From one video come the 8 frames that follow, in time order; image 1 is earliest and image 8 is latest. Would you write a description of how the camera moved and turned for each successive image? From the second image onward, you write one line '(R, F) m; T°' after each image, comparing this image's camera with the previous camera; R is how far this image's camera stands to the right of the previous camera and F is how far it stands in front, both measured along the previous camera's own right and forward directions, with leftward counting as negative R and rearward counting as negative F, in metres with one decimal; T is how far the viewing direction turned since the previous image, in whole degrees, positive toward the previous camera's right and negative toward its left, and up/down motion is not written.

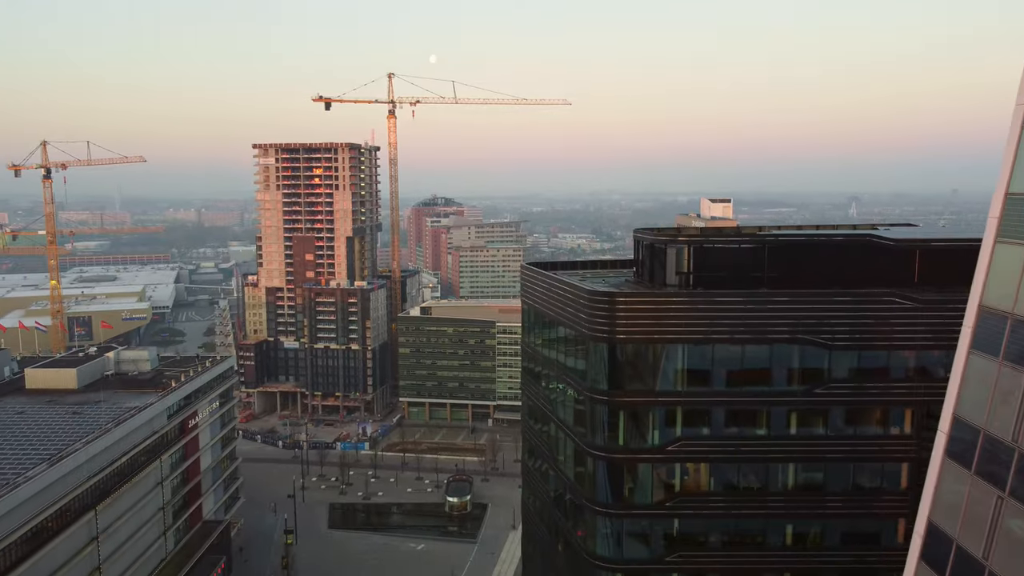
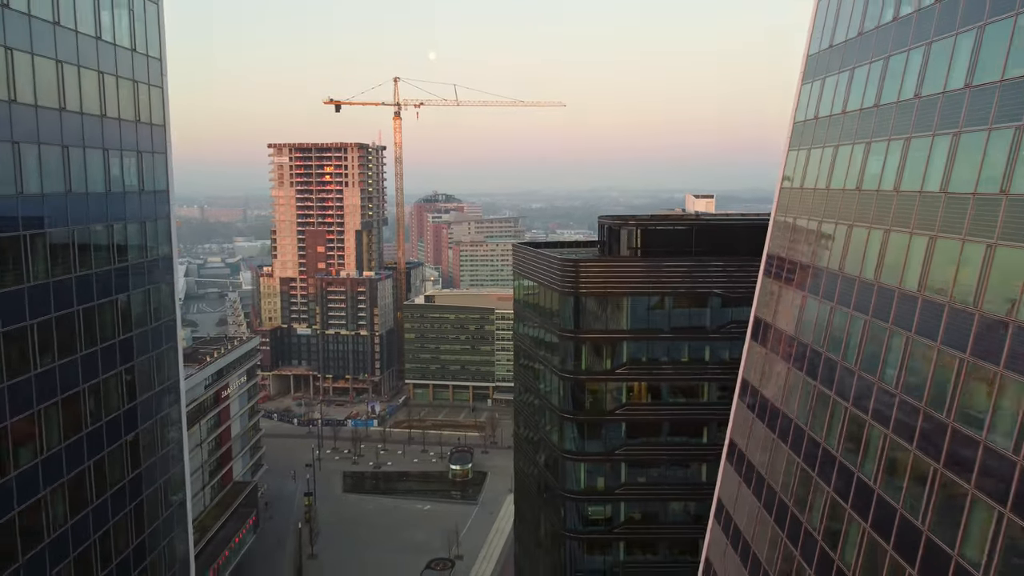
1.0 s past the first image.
(+0.4, -14.1) m; 0°
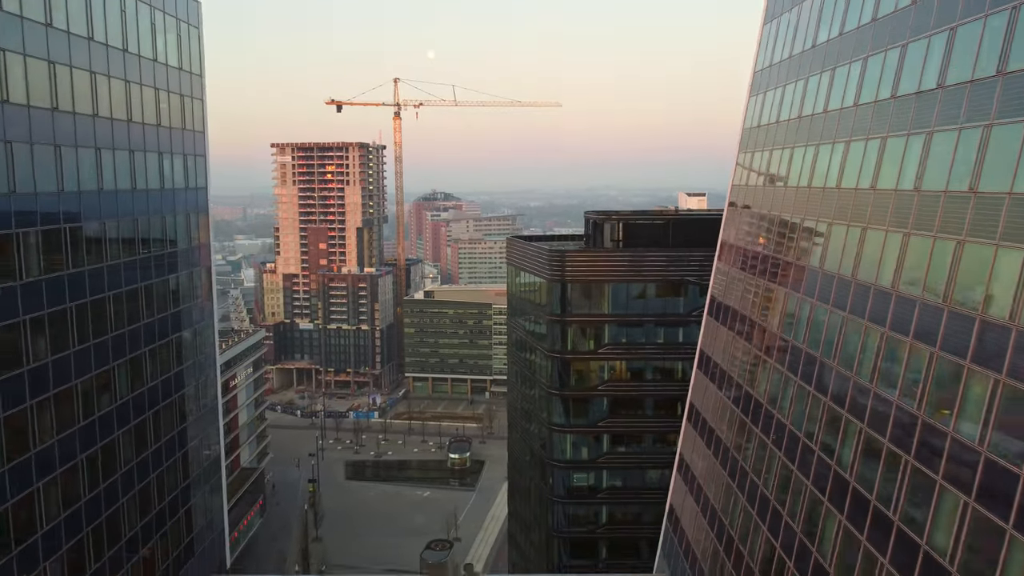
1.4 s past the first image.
(+0.4, -5.4) m; 0°
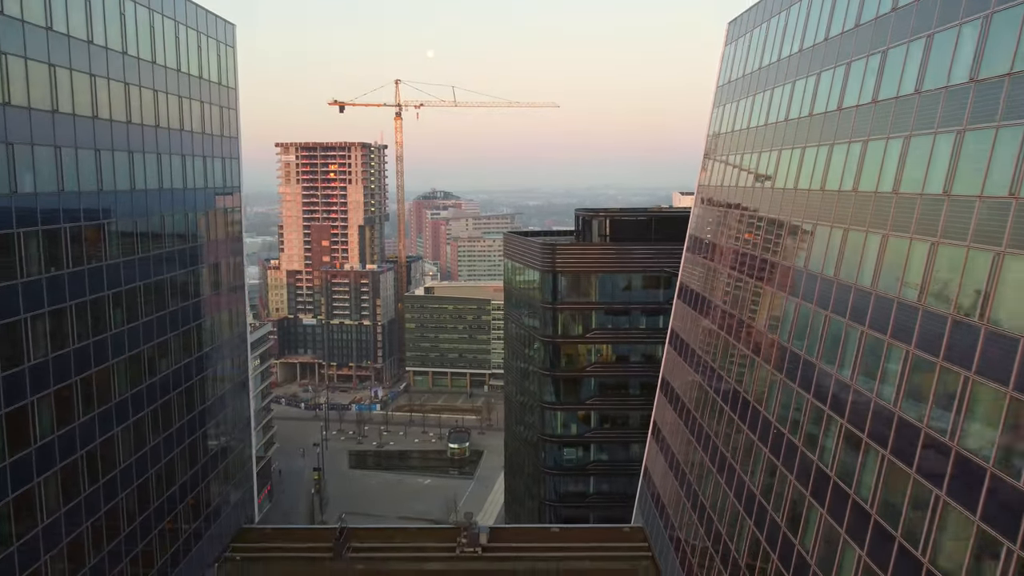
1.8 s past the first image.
(+0.2, -5.5) m; 0°
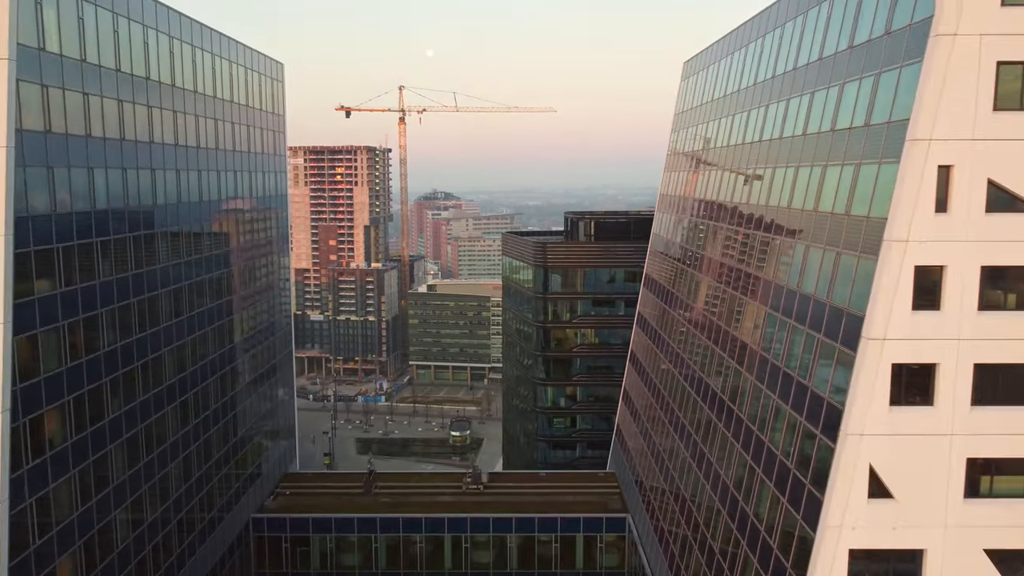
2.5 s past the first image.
(+0.2, -9.9) m; 0°
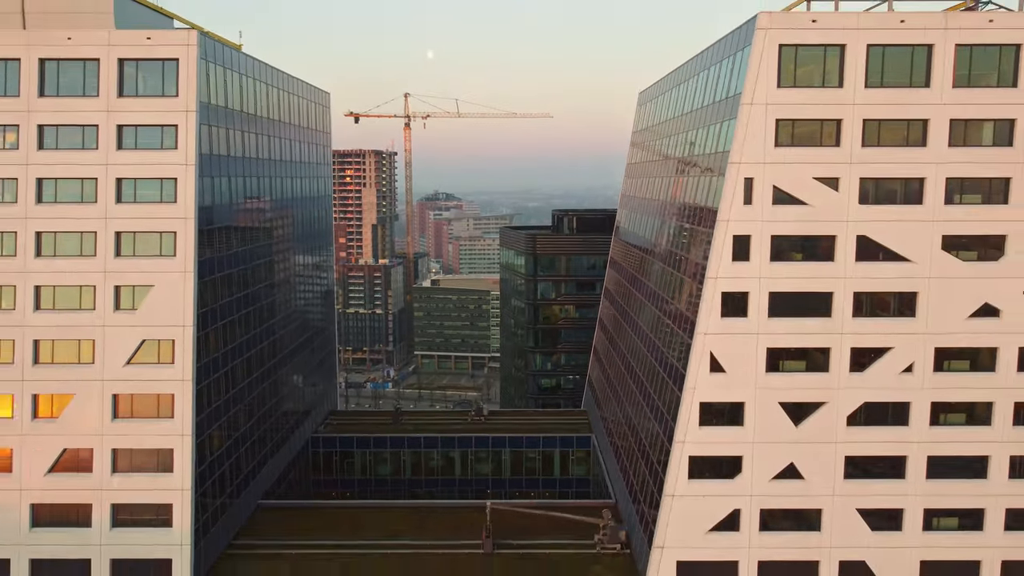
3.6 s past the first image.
(+0.4, -15.3) m; 0°
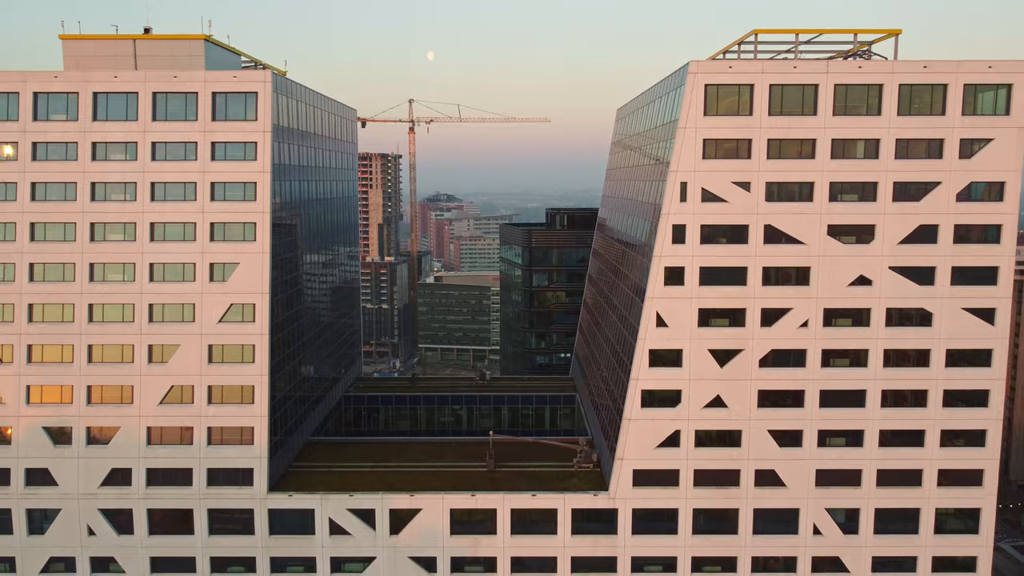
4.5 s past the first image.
(+0.2, -12.6) m; 0°
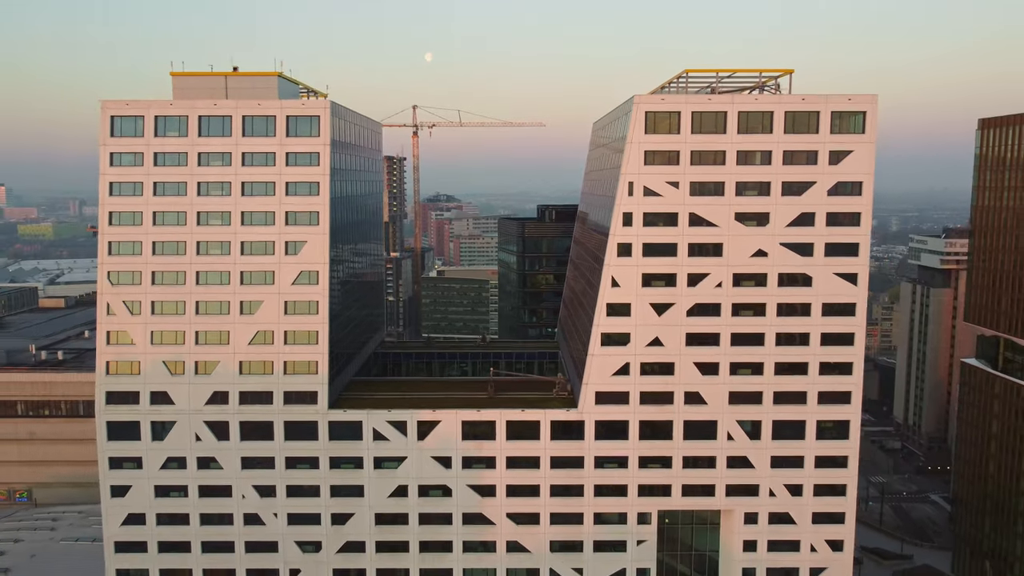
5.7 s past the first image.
(+0.2, -18.7) m; 0°
